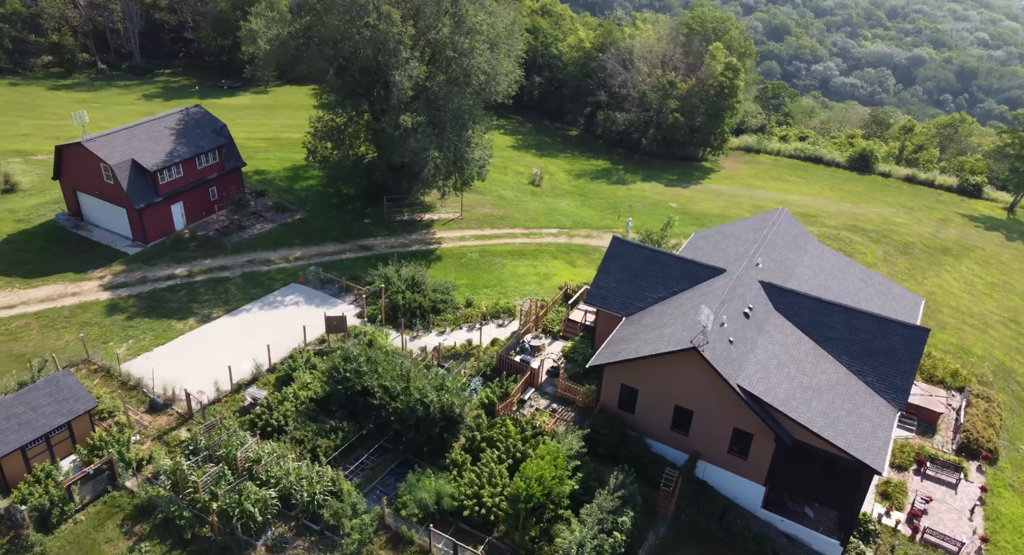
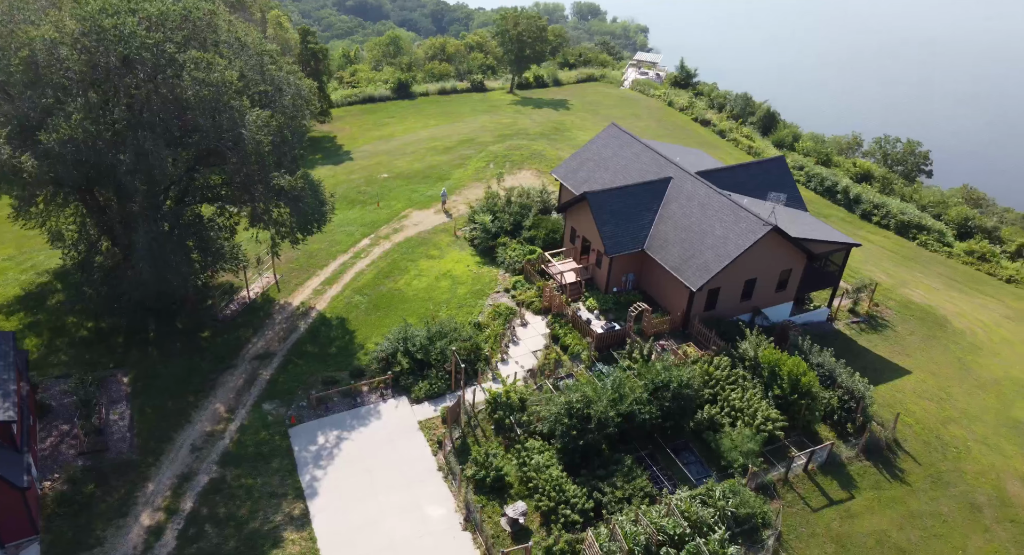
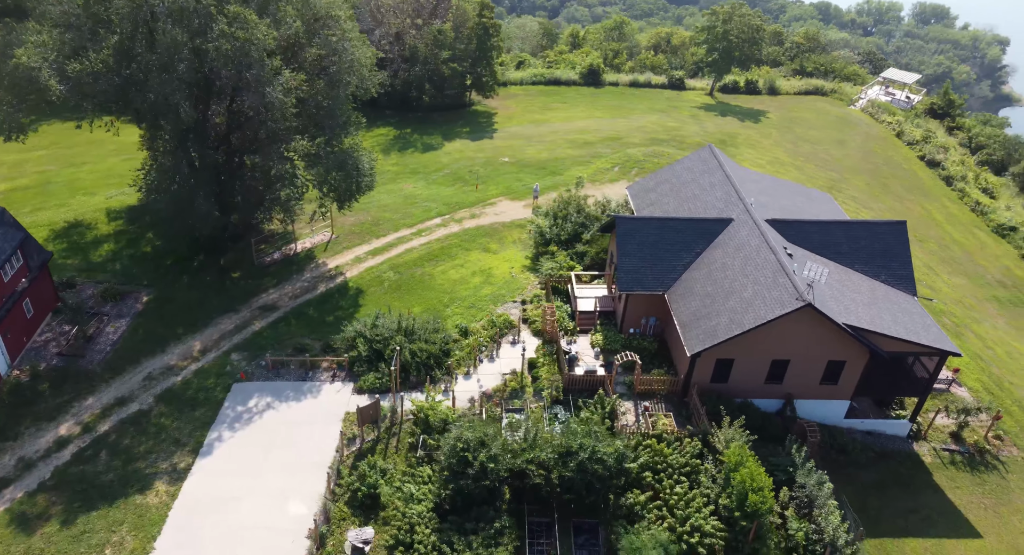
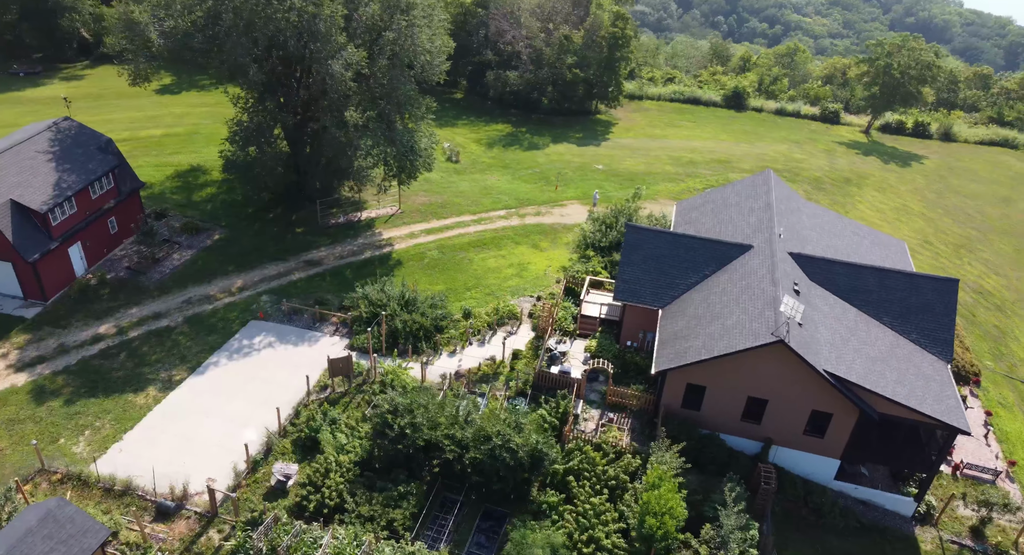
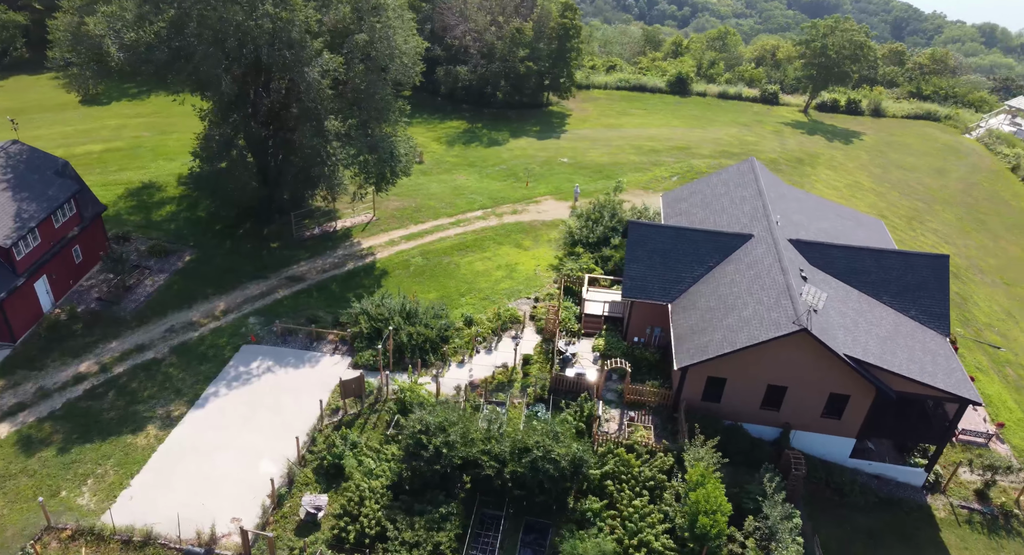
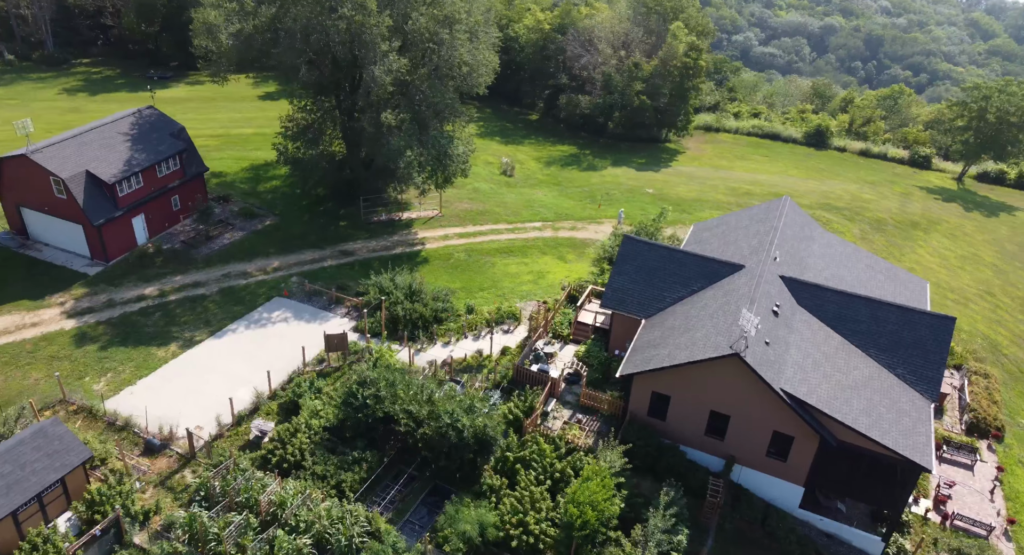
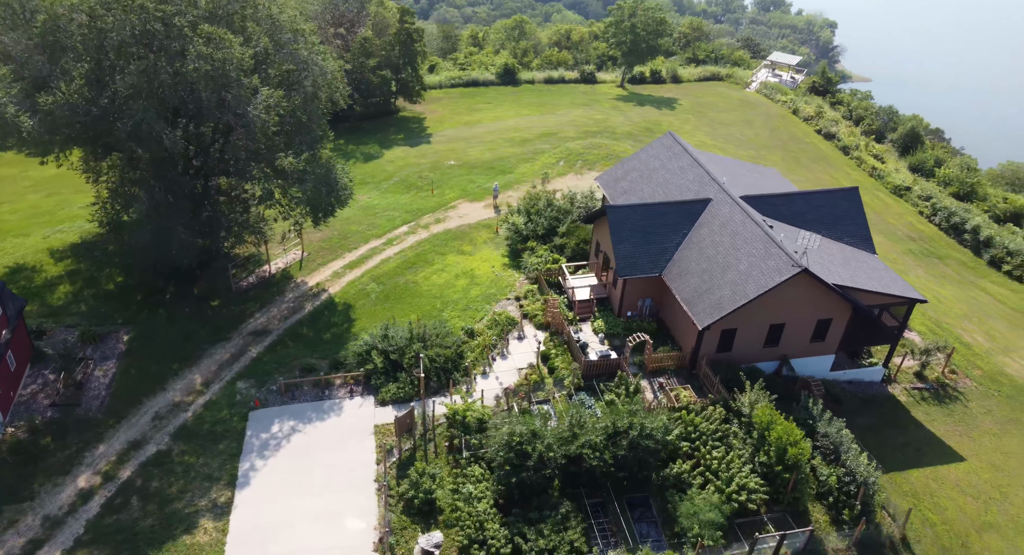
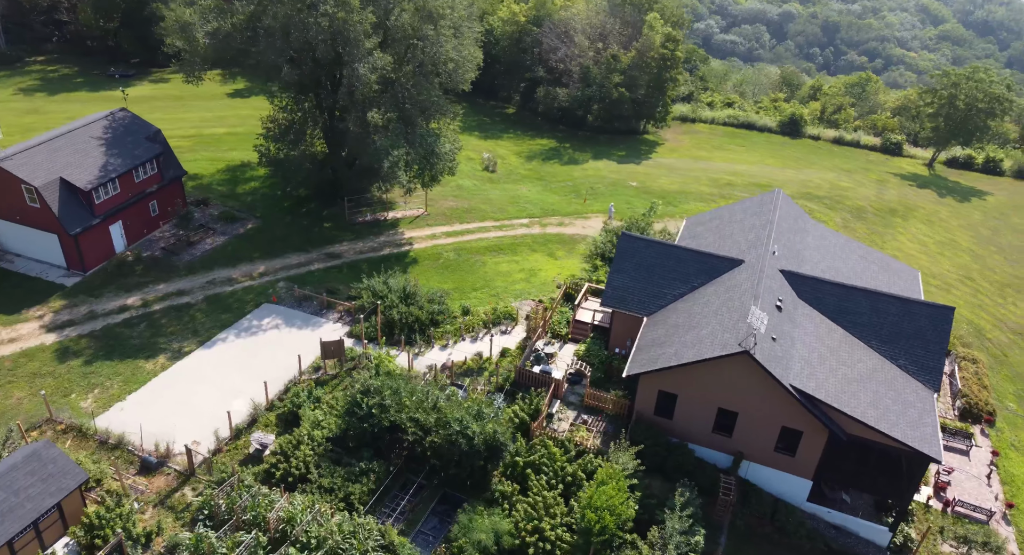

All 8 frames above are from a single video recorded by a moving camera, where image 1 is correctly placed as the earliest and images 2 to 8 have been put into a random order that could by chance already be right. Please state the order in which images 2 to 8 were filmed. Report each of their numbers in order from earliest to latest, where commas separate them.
6, 8, 4, 5, 3, 7, 2
